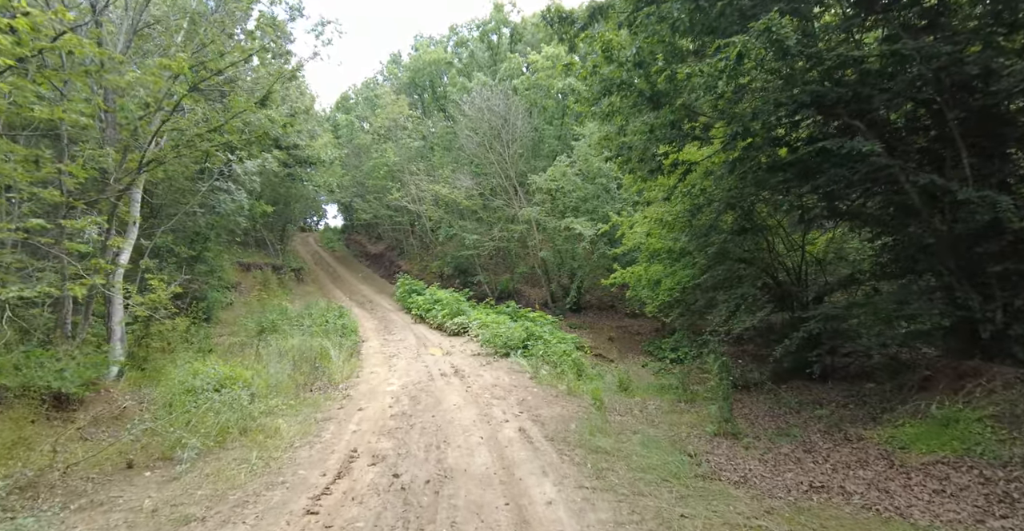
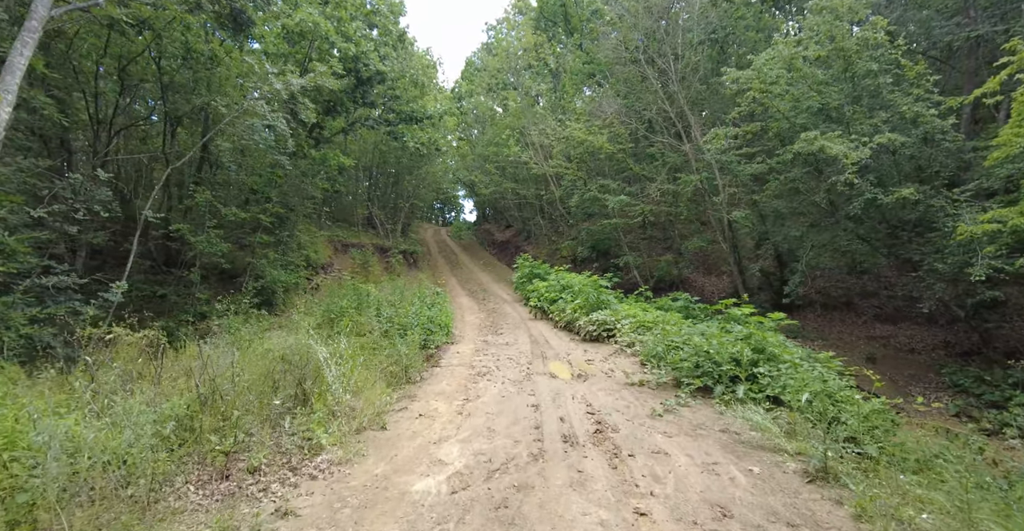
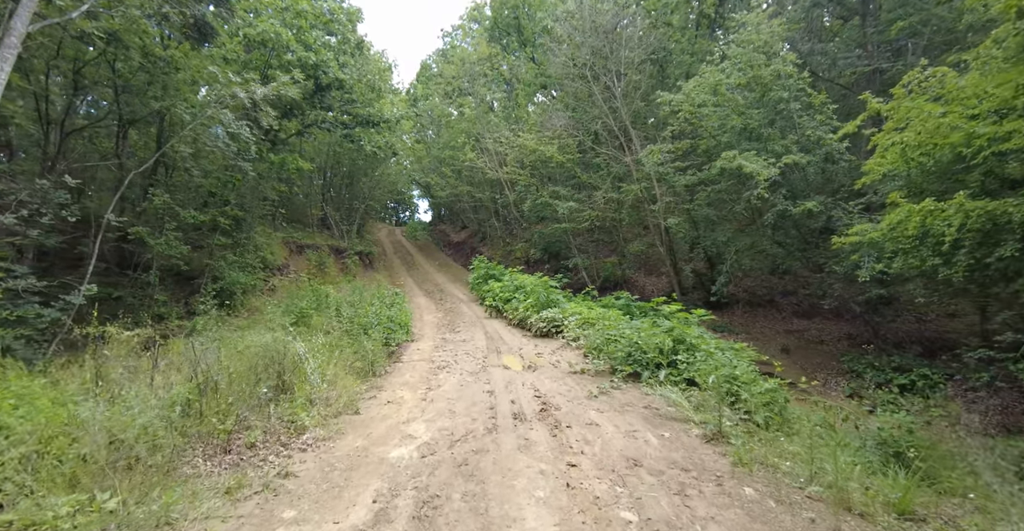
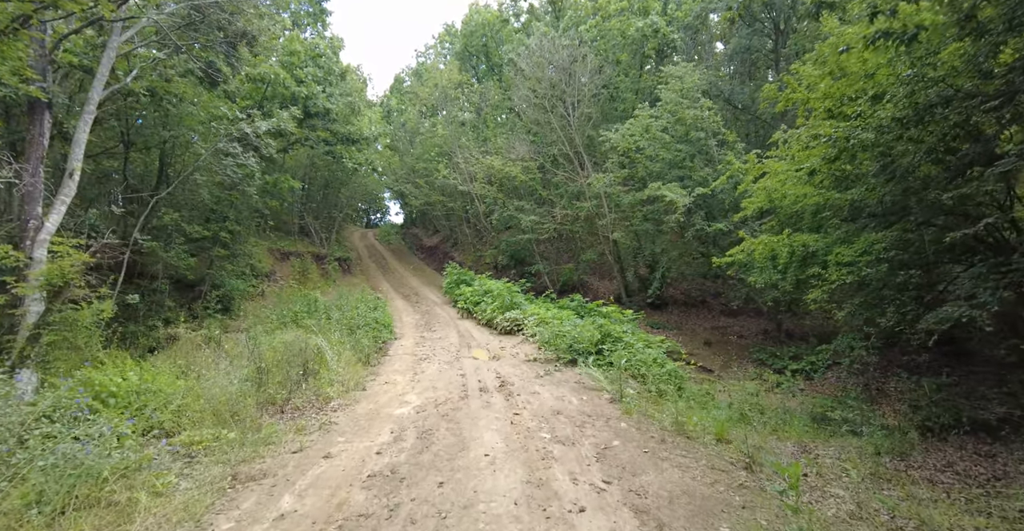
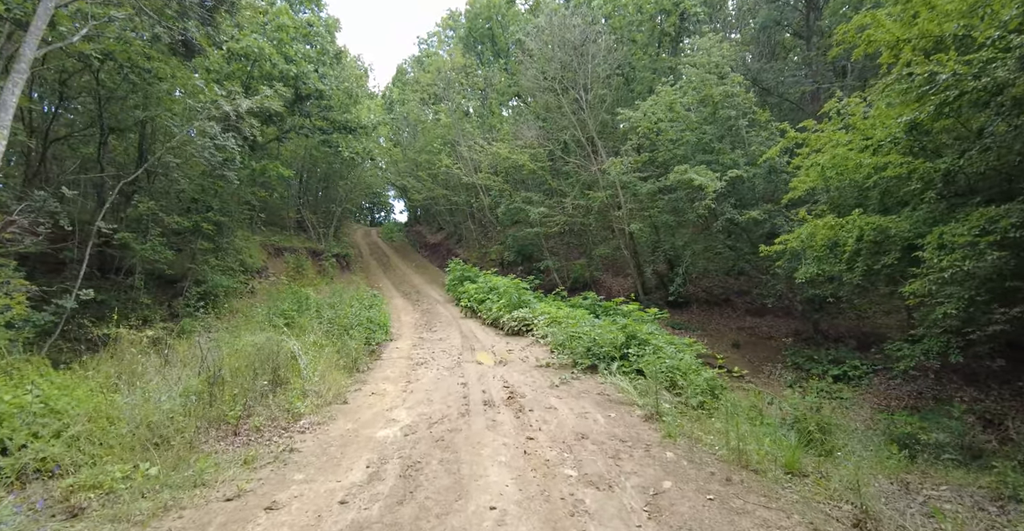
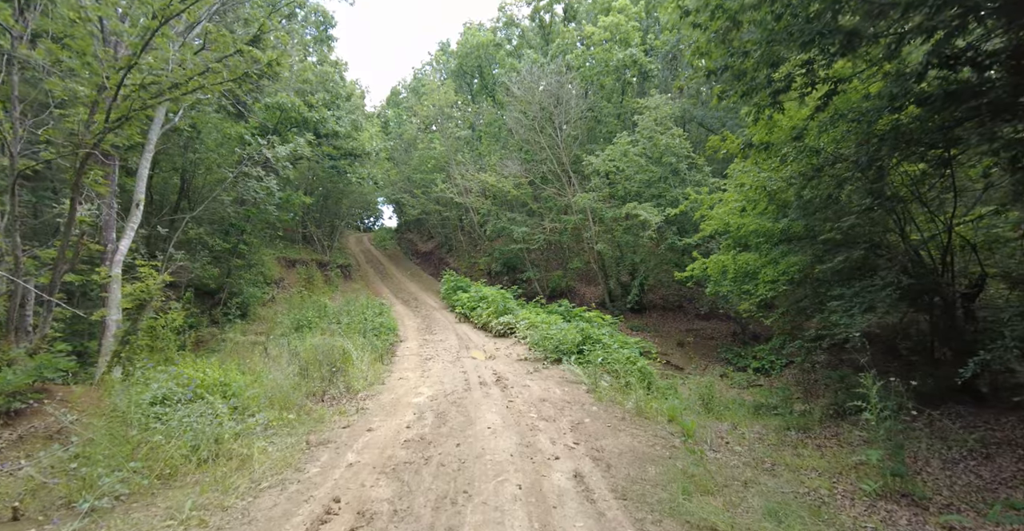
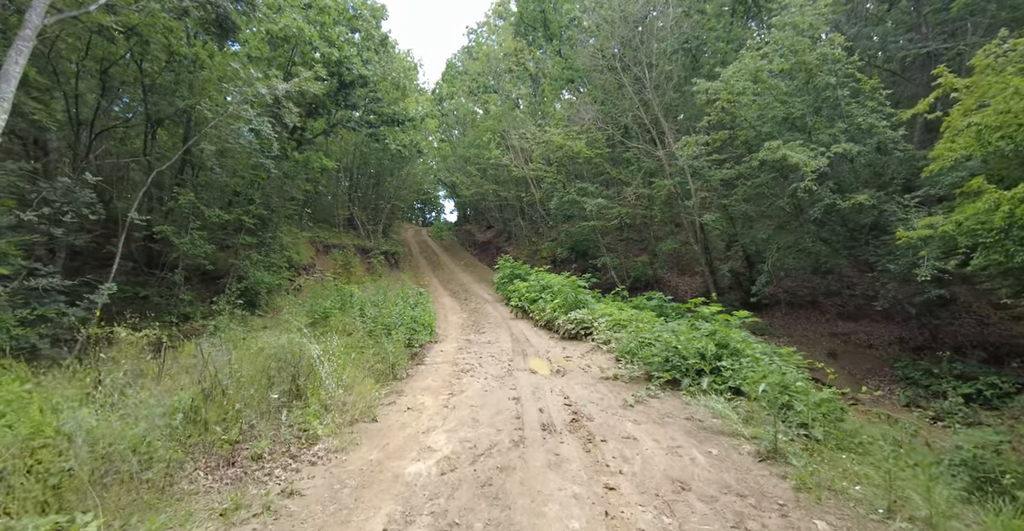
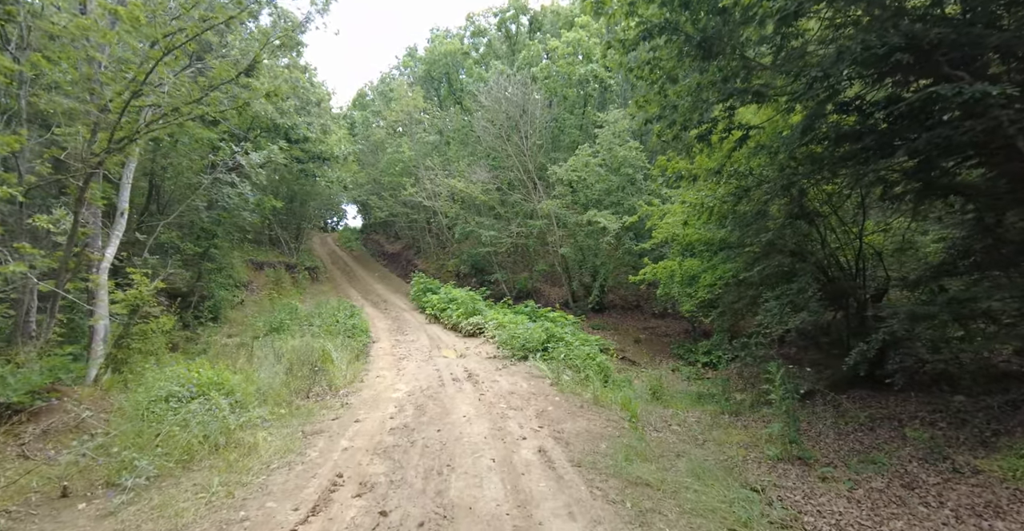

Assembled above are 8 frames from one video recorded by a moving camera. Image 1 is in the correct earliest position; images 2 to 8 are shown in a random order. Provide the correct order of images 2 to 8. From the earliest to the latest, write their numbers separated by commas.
8, 6, 4, 5, 3, 7, 2
